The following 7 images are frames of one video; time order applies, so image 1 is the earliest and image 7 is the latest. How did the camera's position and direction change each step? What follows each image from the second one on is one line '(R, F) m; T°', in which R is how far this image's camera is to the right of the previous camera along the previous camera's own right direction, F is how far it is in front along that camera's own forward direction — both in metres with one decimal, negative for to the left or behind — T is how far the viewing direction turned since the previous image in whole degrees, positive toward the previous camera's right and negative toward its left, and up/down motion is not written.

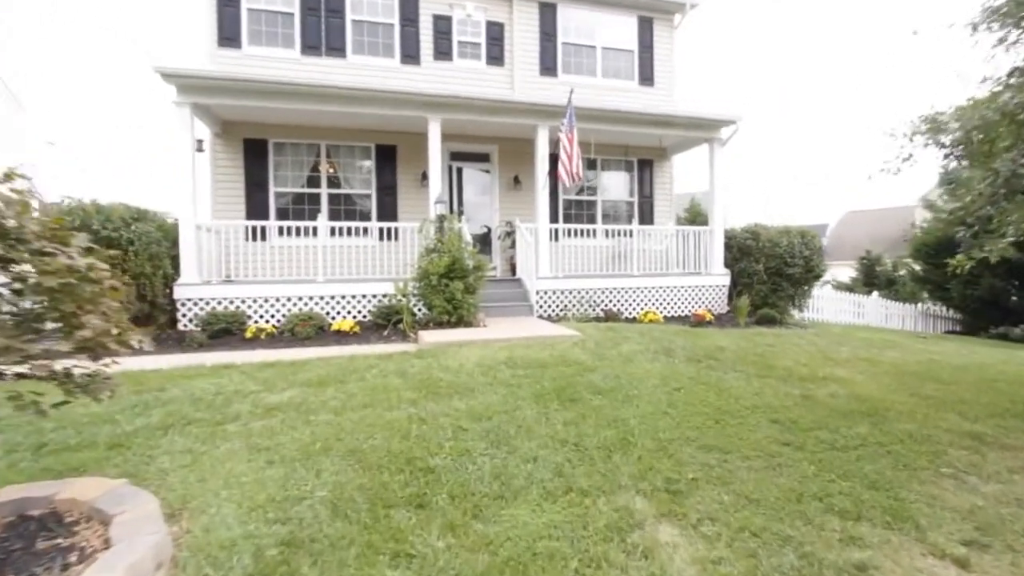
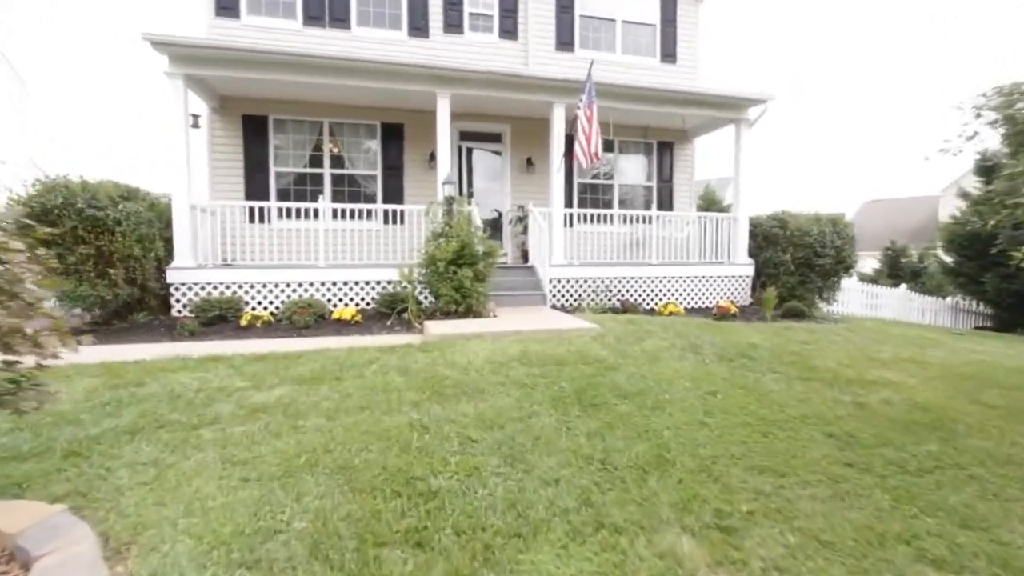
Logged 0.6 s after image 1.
(-0.1, +0.5) m; -1°
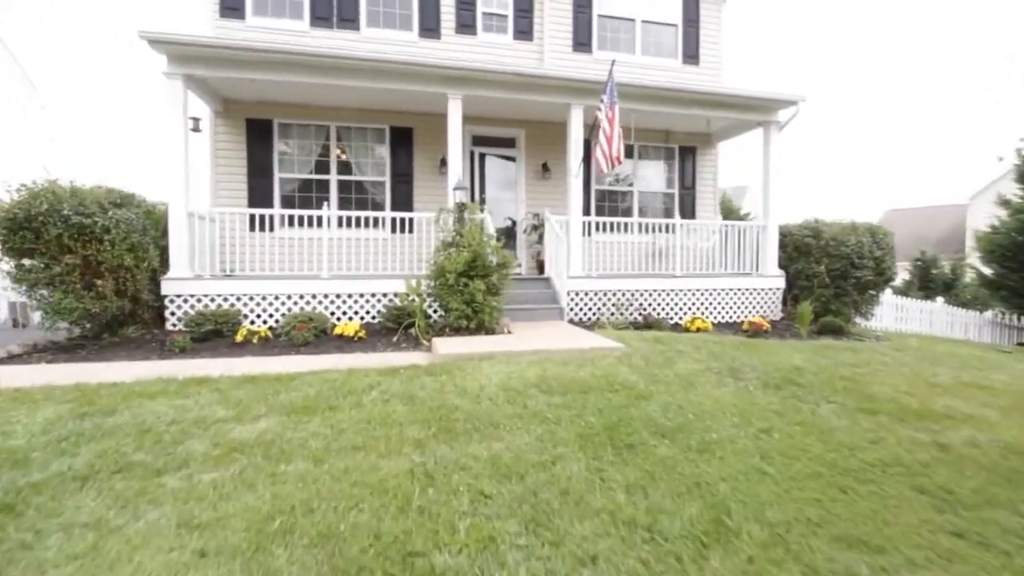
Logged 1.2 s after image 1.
(-0.1, +0.5) m; -1°
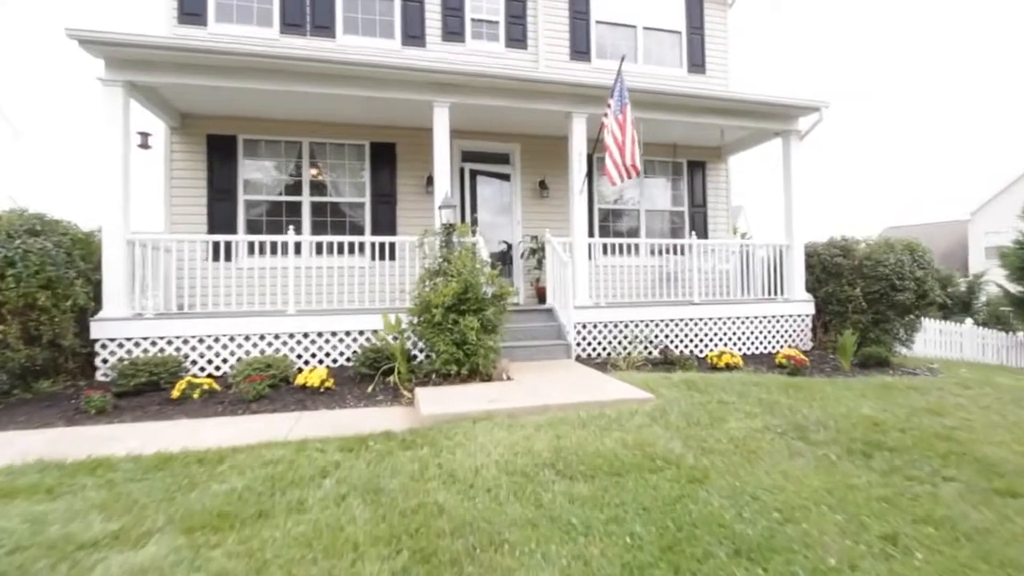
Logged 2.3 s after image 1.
(-0.1, +1.1) m; +1°
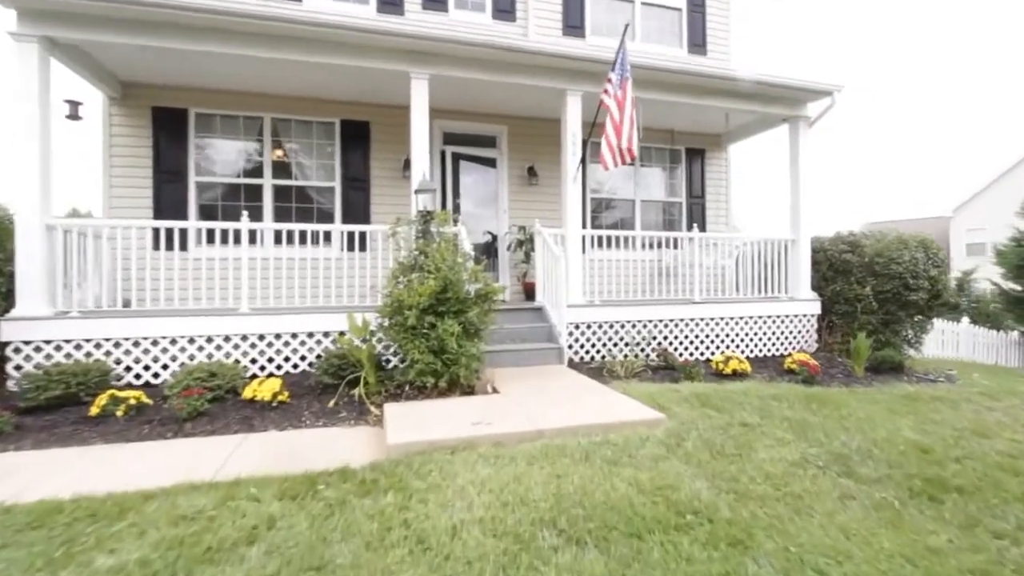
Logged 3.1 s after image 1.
(0.0, +0.7) m; +2°
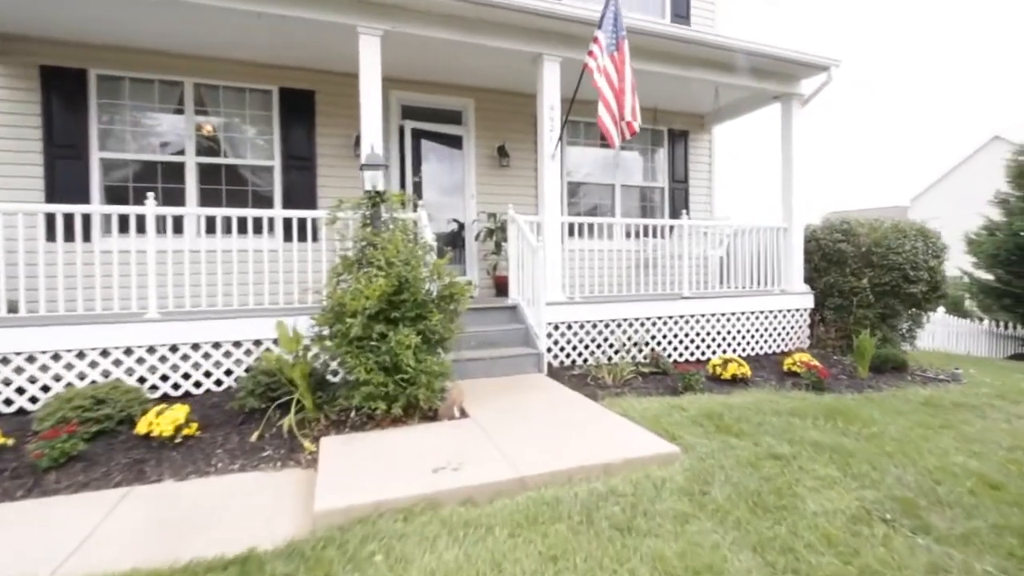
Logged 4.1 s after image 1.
(0.0, +0.9) m; +4°
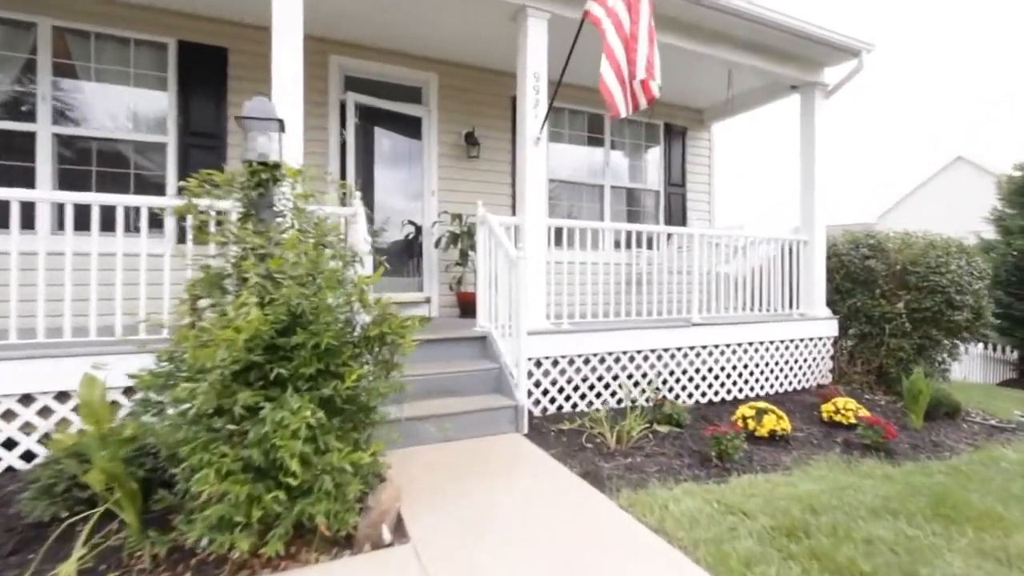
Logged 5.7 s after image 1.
(0.0, +1.4) m; +4°
